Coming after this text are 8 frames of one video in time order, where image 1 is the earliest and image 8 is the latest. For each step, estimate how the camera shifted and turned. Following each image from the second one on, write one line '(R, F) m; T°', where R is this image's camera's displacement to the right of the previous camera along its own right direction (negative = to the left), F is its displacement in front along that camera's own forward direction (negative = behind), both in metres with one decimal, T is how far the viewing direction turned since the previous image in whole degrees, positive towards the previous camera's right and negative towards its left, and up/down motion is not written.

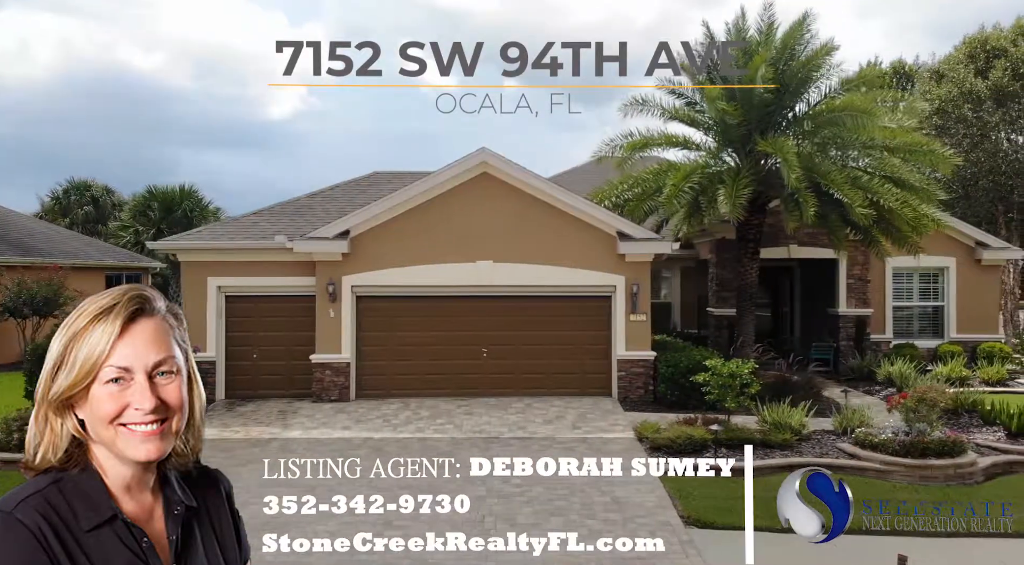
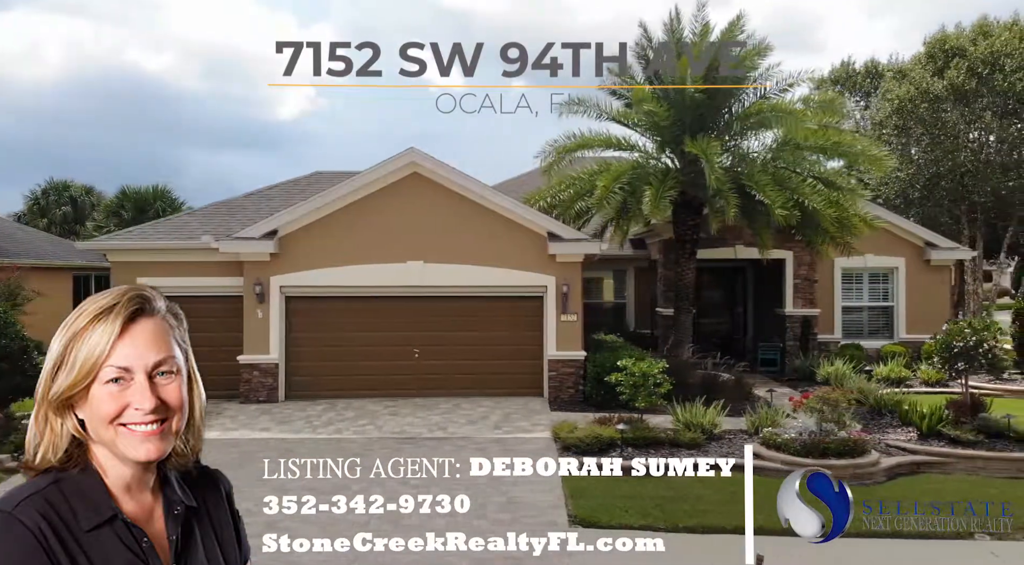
(+1.3, 0.0) m; 0°
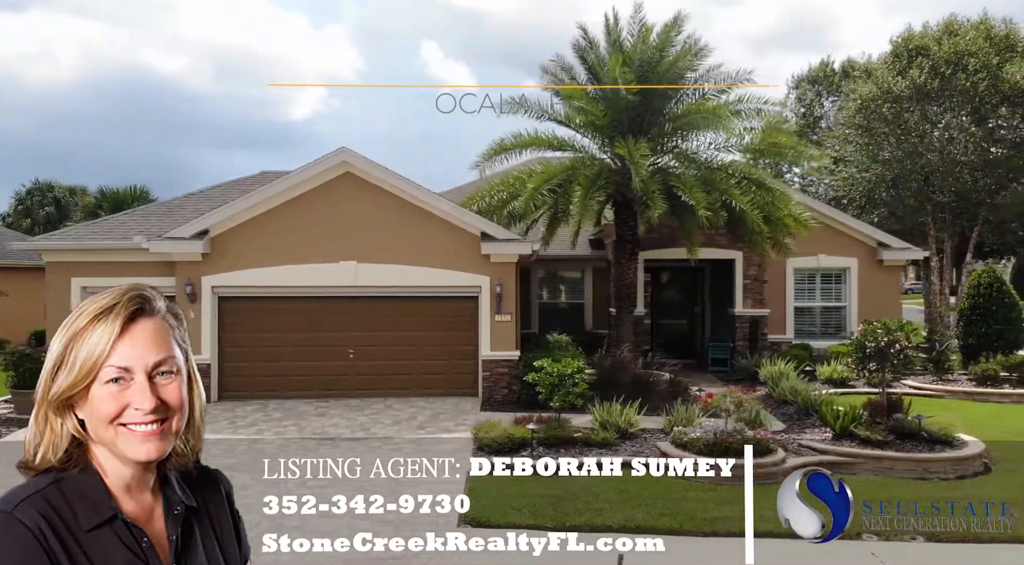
(+1.2, 0.0) m; 0°
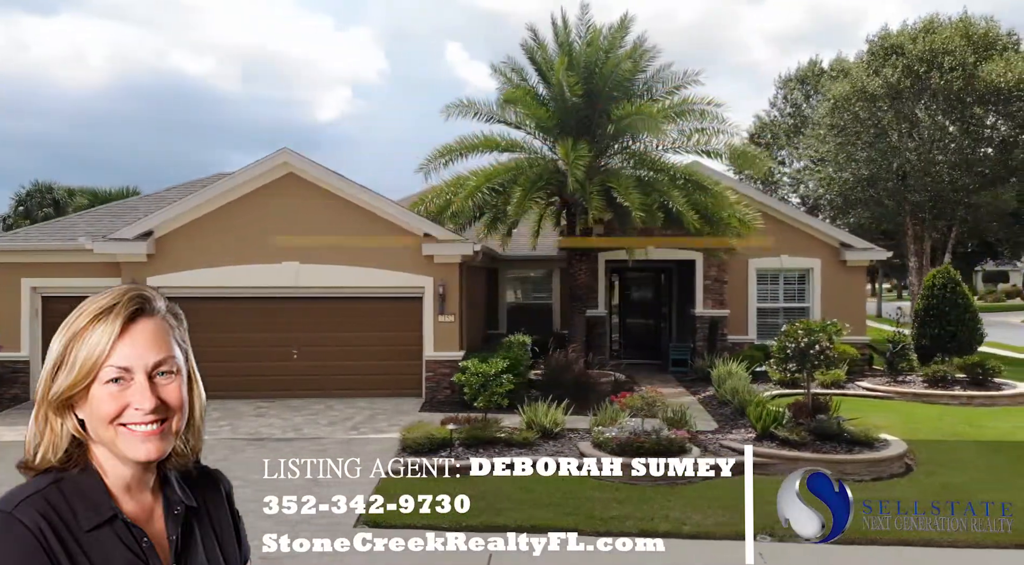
(+1.1, 0.0) m; 0°
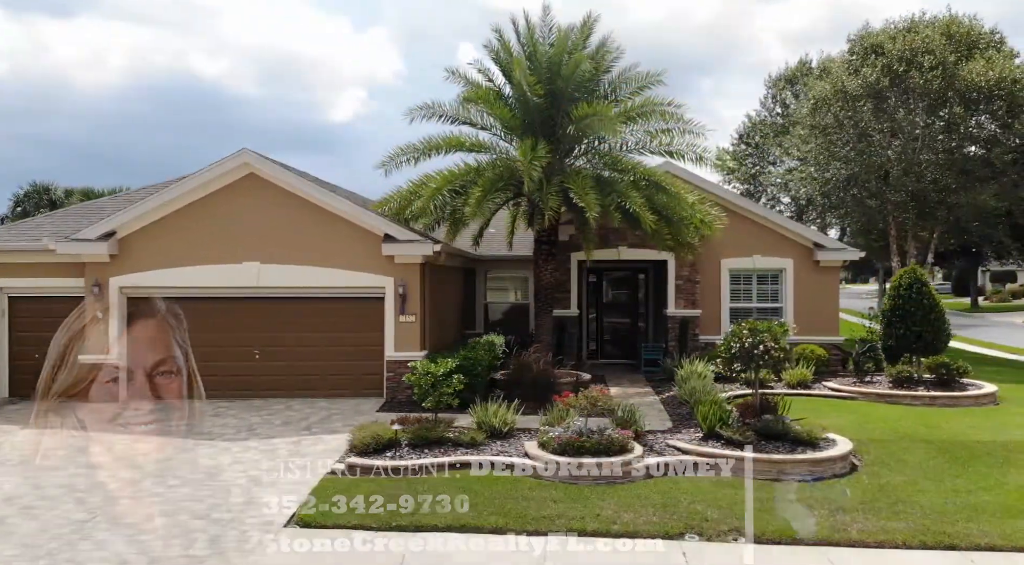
(+0.8, 0.0) m; 0°
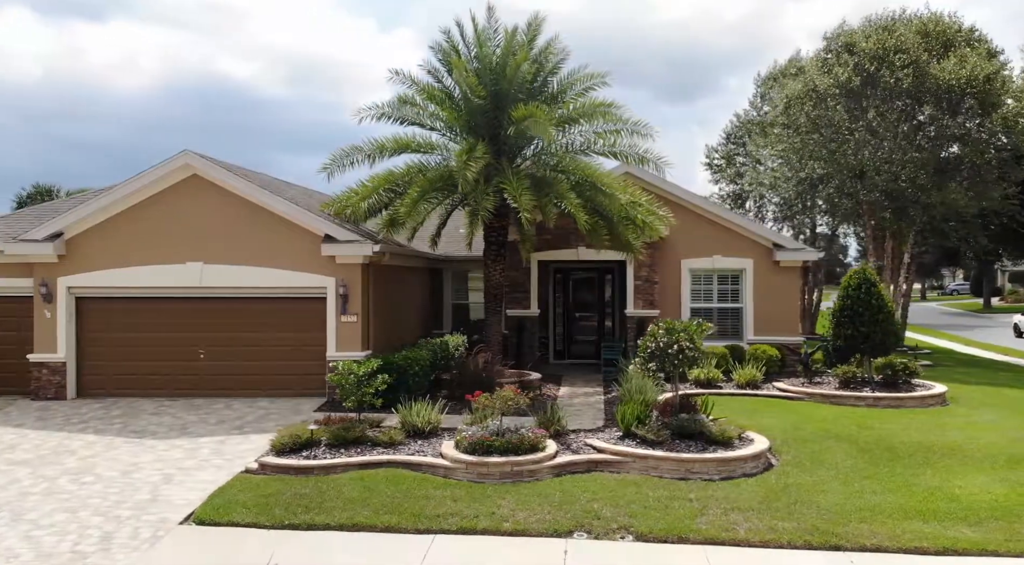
(+1.2, -0.1) m; -1°
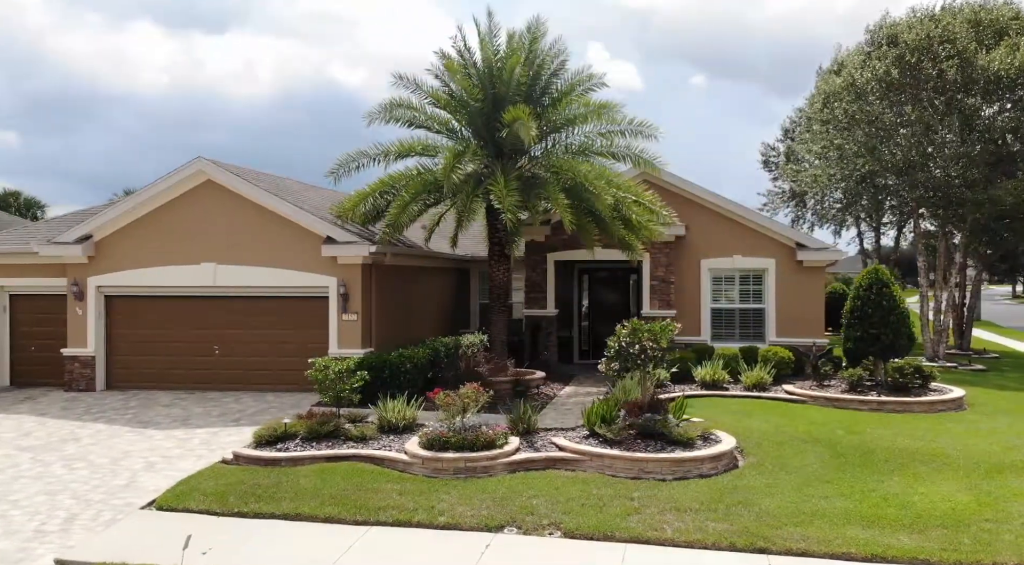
(+1.6, -0.1) m; -6°
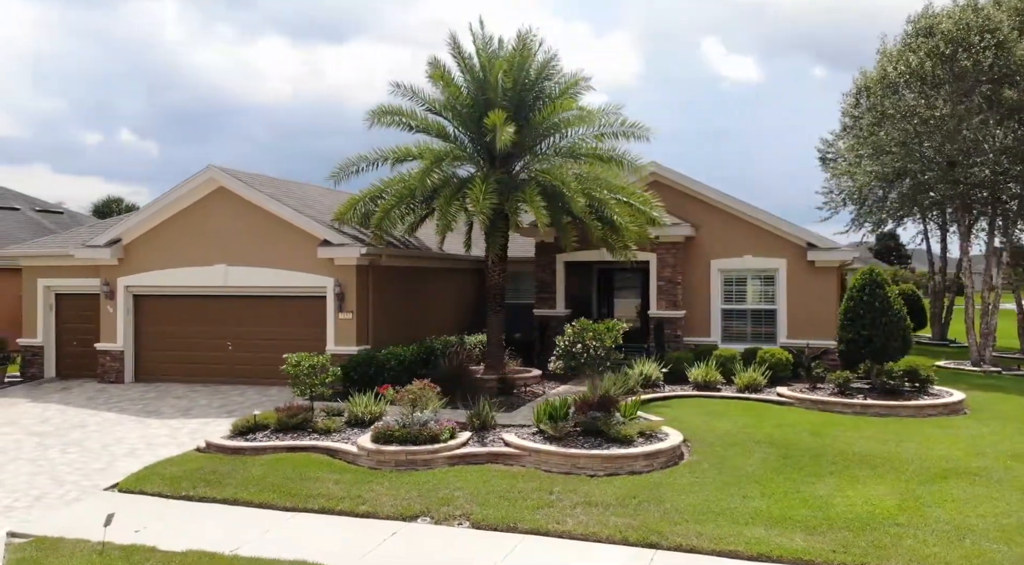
(+1.9, -0.4) m; -6°
